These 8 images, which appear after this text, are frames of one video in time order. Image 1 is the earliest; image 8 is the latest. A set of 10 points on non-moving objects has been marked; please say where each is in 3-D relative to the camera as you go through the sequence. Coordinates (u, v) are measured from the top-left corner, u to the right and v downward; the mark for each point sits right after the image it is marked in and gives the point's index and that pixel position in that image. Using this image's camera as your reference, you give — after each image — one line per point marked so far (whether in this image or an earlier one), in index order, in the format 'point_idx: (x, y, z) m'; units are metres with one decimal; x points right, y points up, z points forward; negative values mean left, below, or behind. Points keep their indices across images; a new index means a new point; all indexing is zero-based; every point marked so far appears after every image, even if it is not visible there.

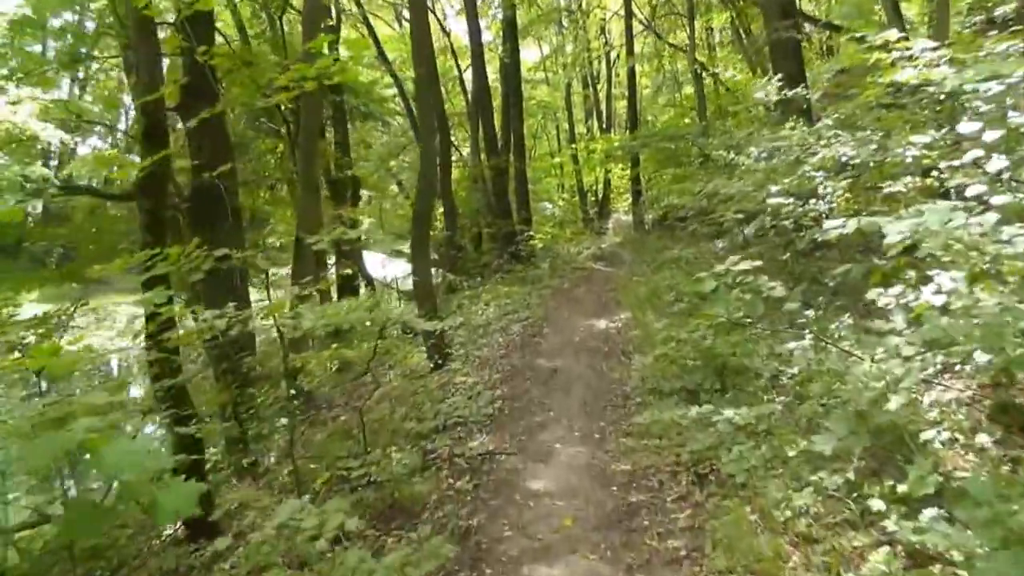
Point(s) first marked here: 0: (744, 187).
0: (+2.0, +0.8, +9.8) m
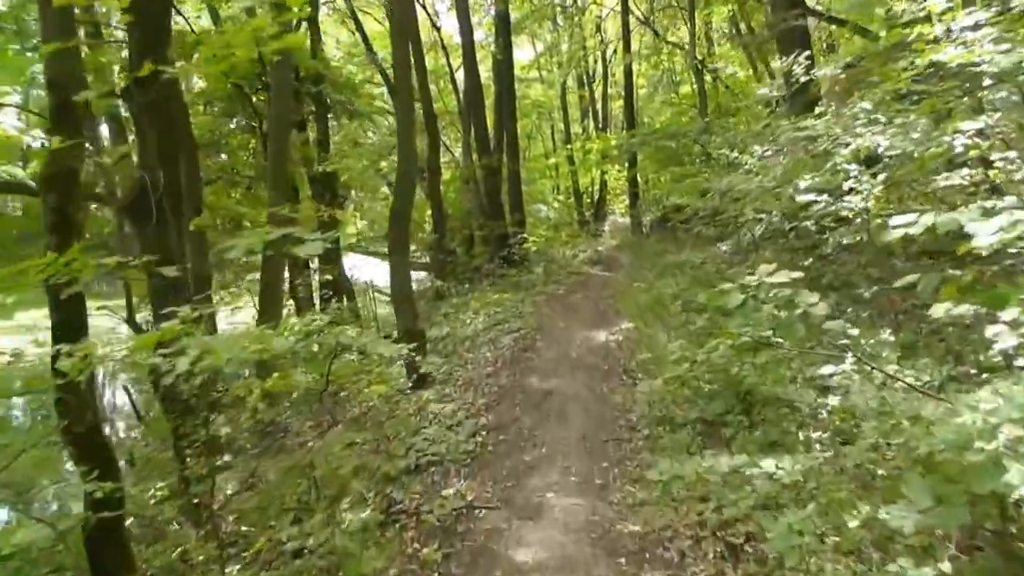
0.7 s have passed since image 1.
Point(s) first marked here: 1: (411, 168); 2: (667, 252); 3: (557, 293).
0: (+1.9, +0.8, +8.7) m
1: (-0.8, +1.0, +9.9) m
2: (+2.5, +0.6, +19.4) m
3: (+0.6, -0.1, +16.4) m
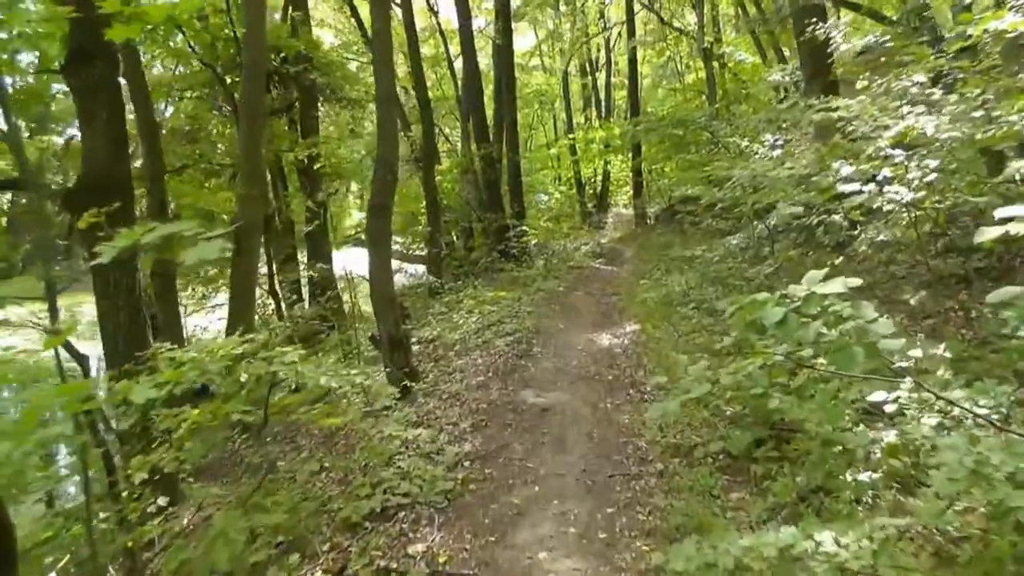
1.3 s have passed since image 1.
0: (+1.8, +0.7, +7.6) m
1: (-0.9, +1.0, +8.9) m
2: (+2.5, +0.6, +18.3) m
3: (+0.6, 0.0, +15.4) m
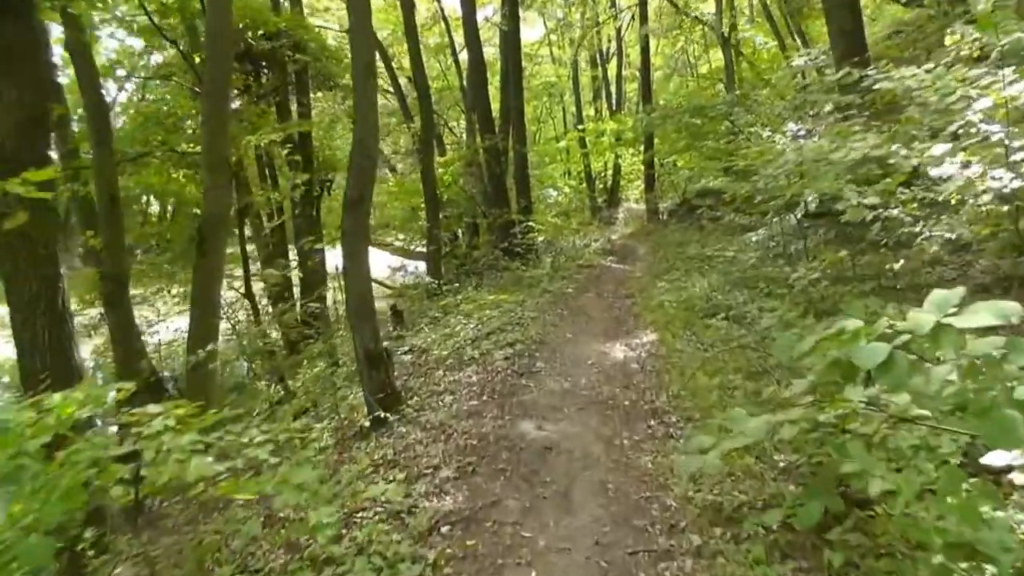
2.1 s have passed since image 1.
0: (+1.8, +0.7, +6.3) m
1: (-0.9, +1.0, +7.6) m
2: (+2.6, +0.6, +17.0) m
3: (+0.6, 0.0, +14.0) m
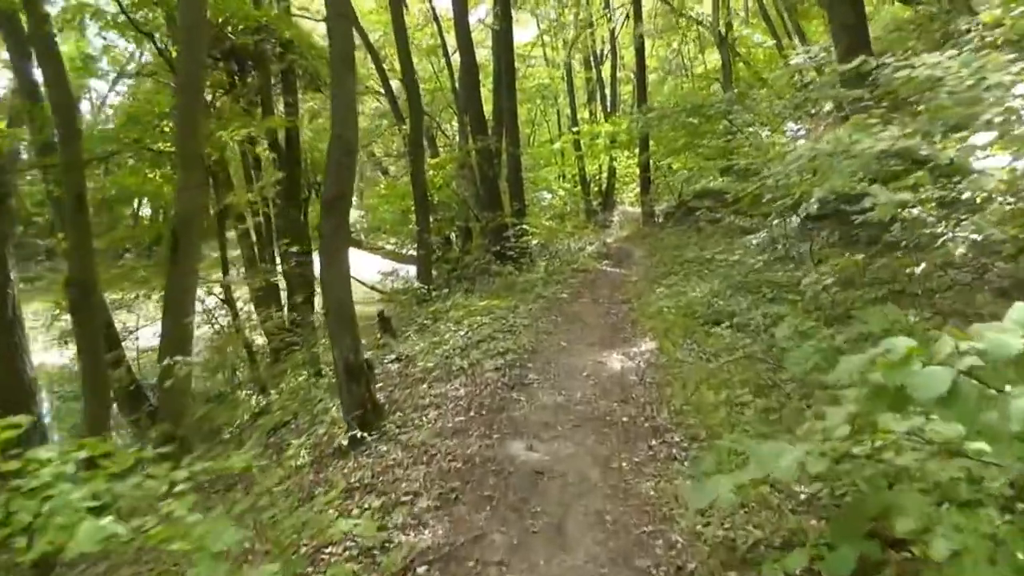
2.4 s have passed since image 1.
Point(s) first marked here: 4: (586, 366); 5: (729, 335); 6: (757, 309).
0: (+1.7, +0.7, +5.8) m
1: (-1.0, +0.9, +7.0) m
2: (+2.5, +0.6, +16.5) m
3: (+0.5, -0.1, +13.5) m
4: (+0.5, -0.6, +8.6) m
5: (+1.6, -0.4, +8.6) m
6: (+2.0, -0.2, +9.4) m
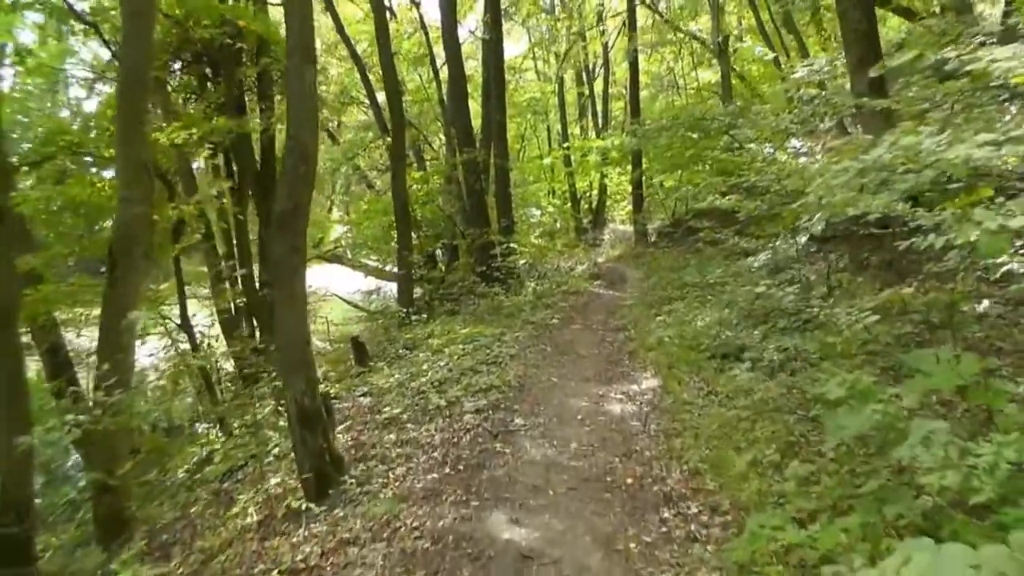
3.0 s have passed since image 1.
0: (+1.7, +0.5, +4.8) m
1: (-1.0, +0.8, +6.0) m
2: (+2.3, +0.2, +15.5) m
3: (+0.4, -0.4, +12.5) m
4: (+0.4, -0.8, +7.5) m
5: (+1.5, -0.6, +7.6) m
6: (+1.9, -0.4, +8.4) m
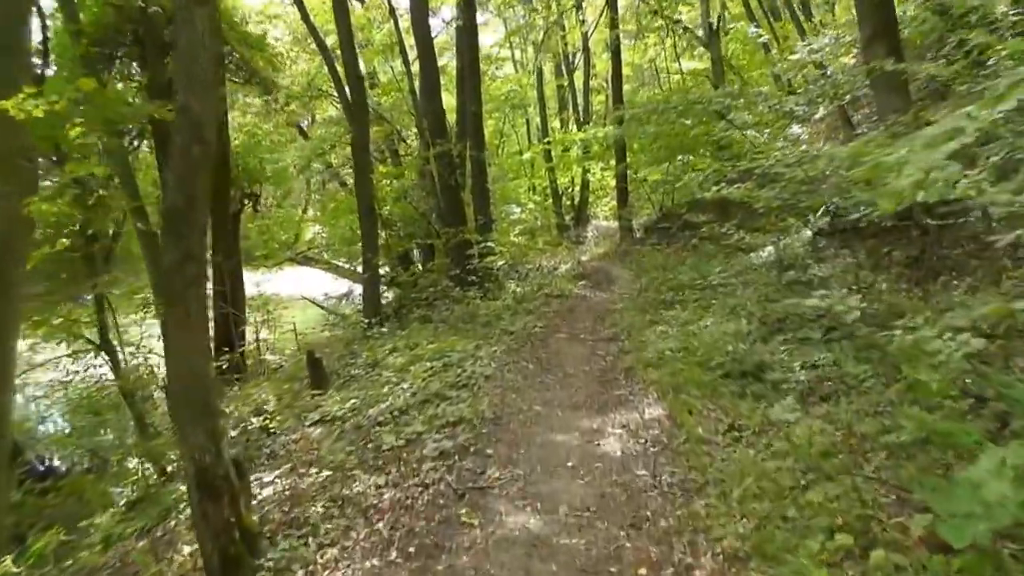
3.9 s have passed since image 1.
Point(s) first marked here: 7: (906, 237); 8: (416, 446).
0: (+1.6, +0.5, +3.3) m
1: (-1.2, +0.7, +4.5) m
2: (+2.0, +0.2, +14.0) m
3: (+0.2, -0.4, +11.0) m
4: (+0.3, -0.8, +6.1) m
5: (+1.4, -0.6, +6.1) m
6: (+1.7, -0.4, +6.9) m
7: (+3.5, +0.5, +10.5) m
8: (-0.5, -0.8, +6.2) m
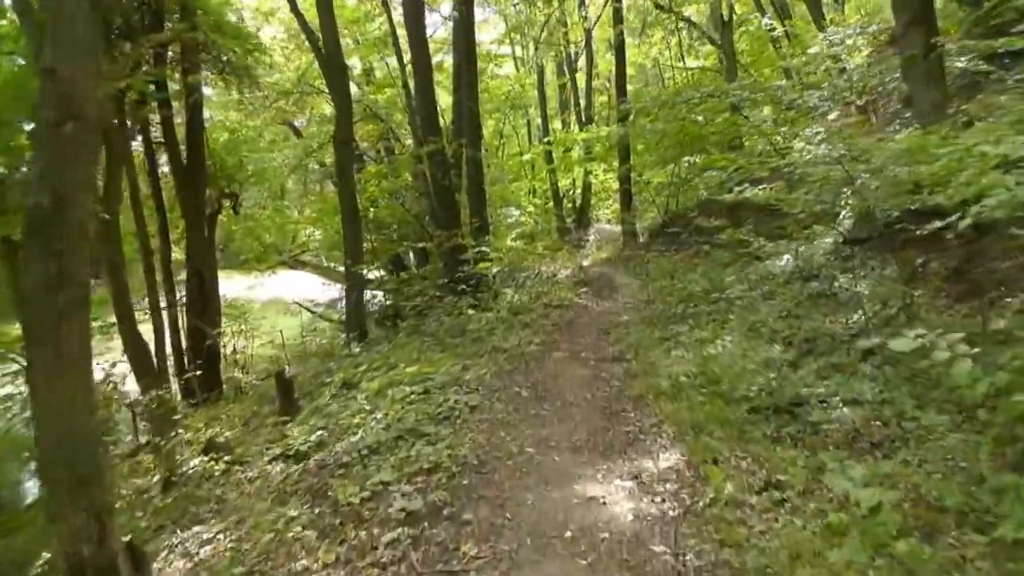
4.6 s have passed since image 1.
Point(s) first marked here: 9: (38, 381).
0: (+1.5, +0.4, +2.2) m
1: (-1.2, +0.6, +3.4) m
2: (+2.0, +0.1, +12.9) m
3: (+0.1, -0.5, +9.9) m
4: (+0.2, -0.9, +4.9) m
5: (+1.3, -0.7, +5.0) m
6: (+1.6, -0.5, +5.7) m
7: (+3.5, +0.3, +9.4) m
8: (-0.6, -0.9, +5.1) m
9: (-1.4, -0.3, +3.4) m
